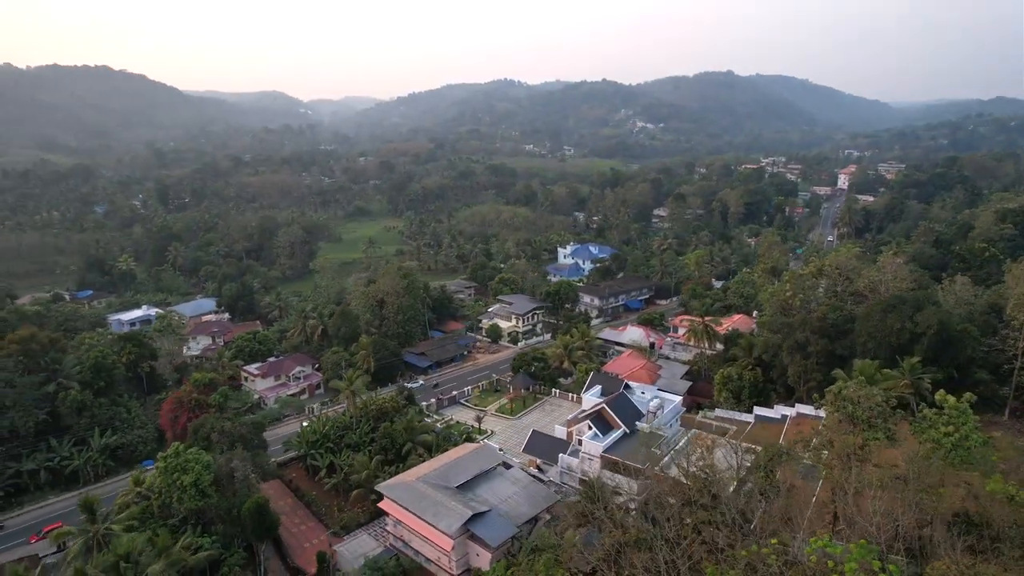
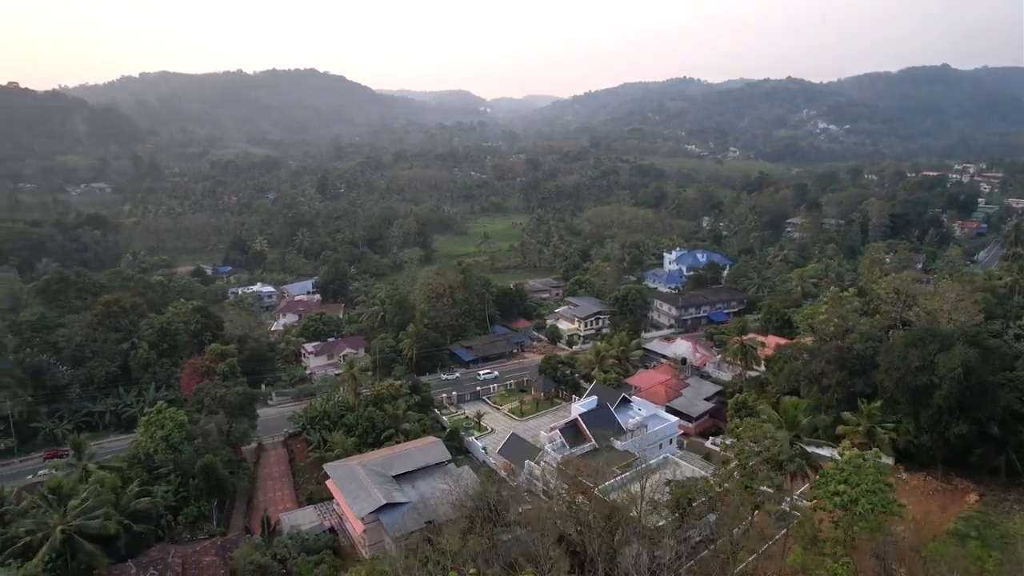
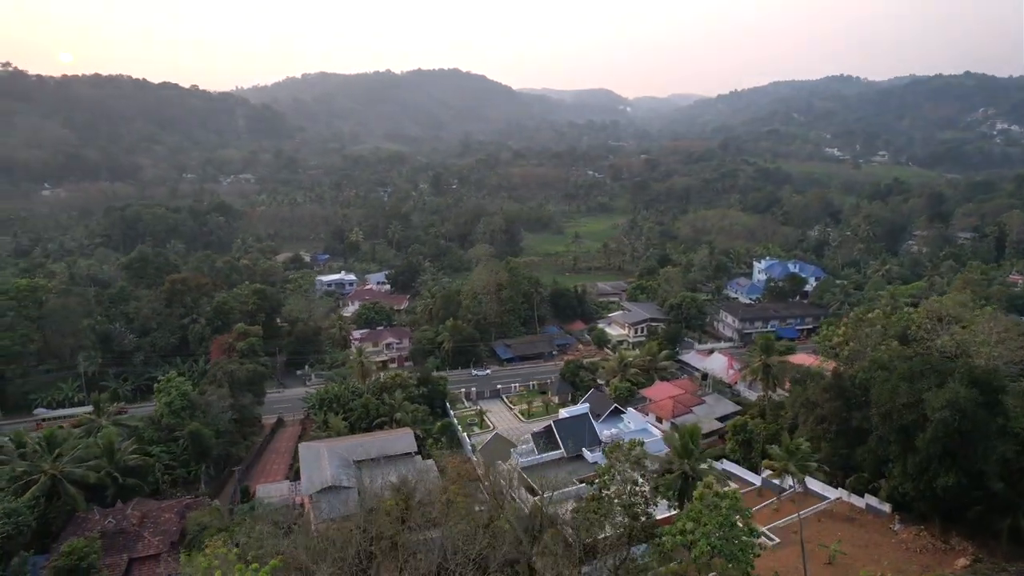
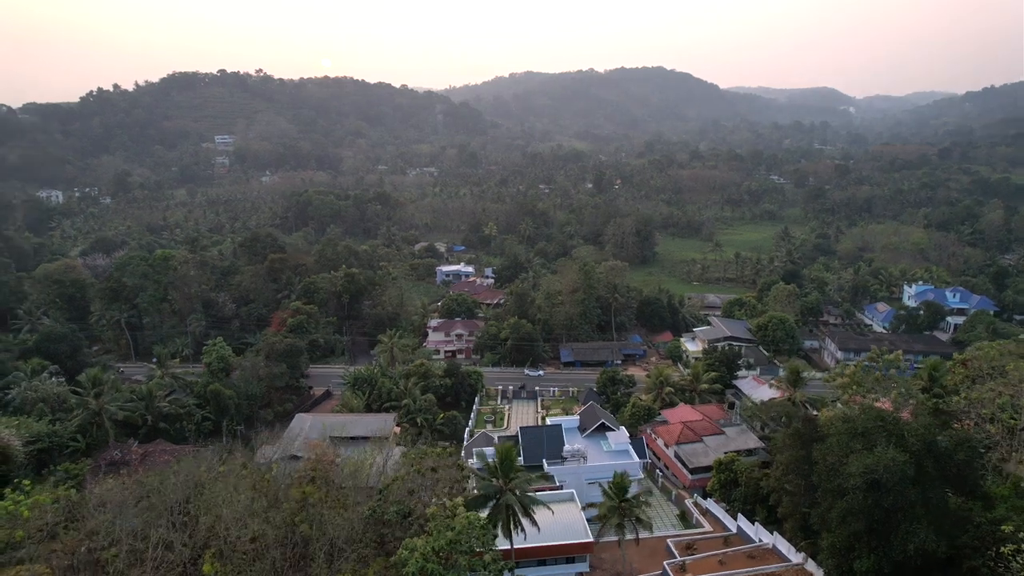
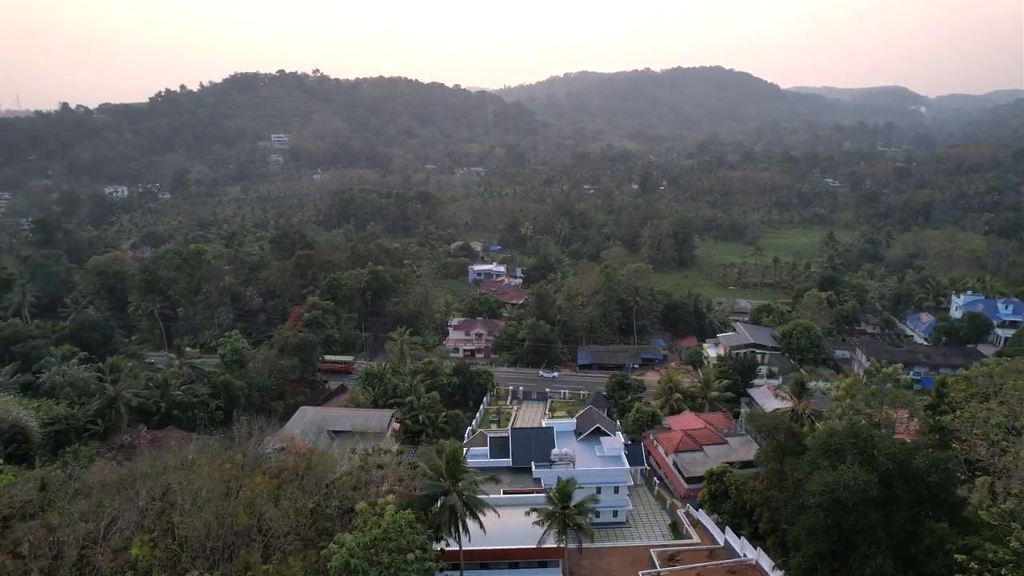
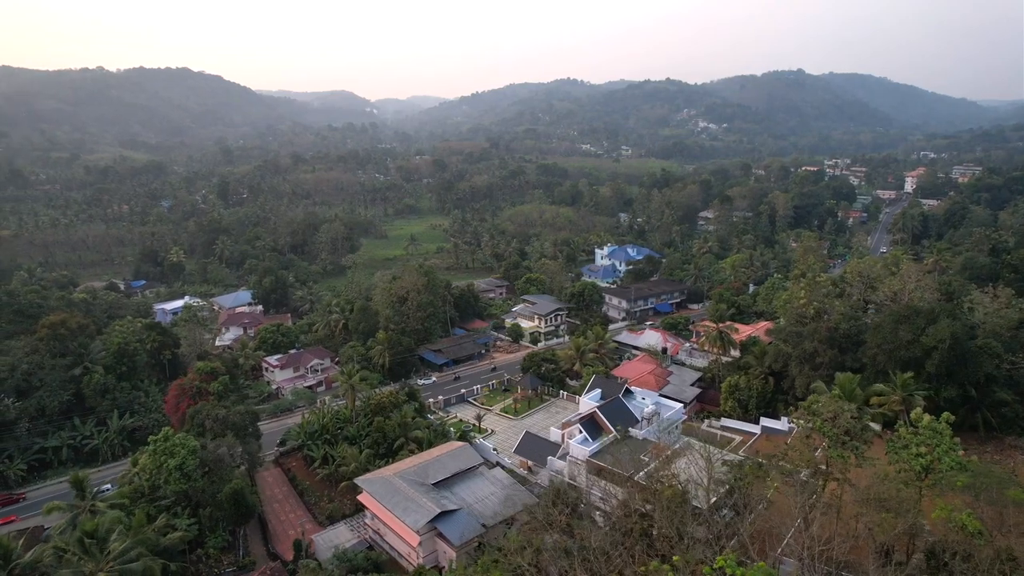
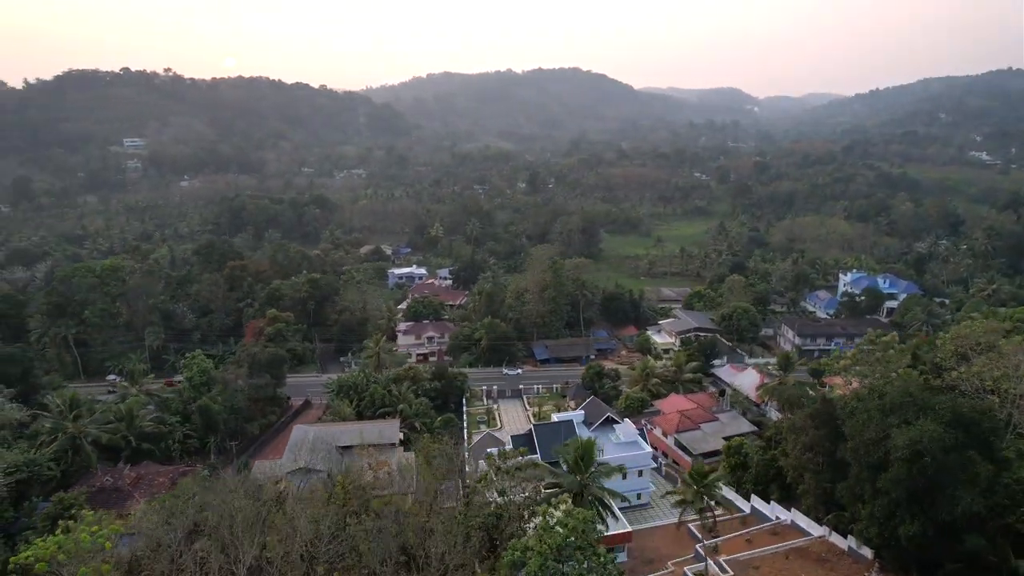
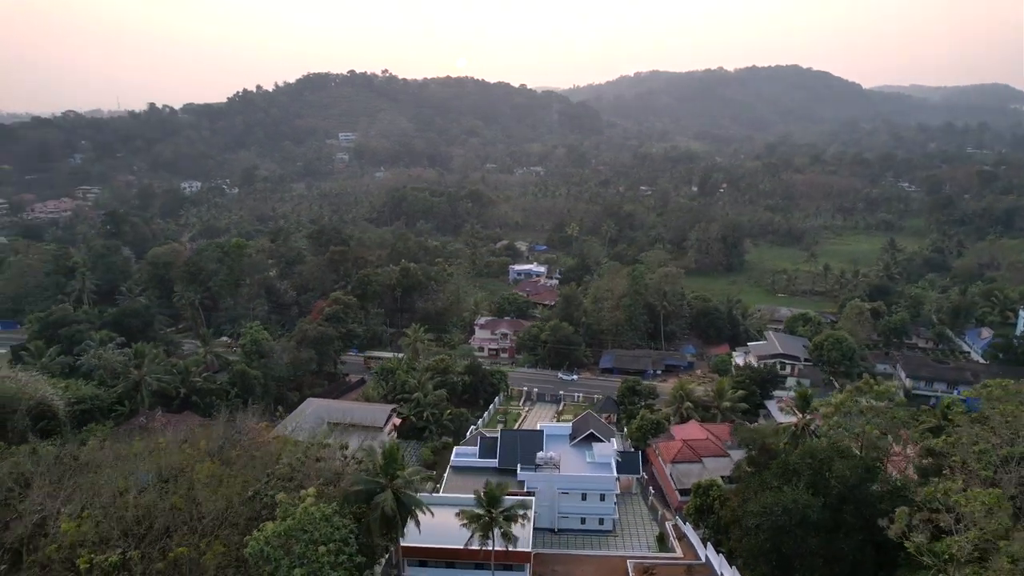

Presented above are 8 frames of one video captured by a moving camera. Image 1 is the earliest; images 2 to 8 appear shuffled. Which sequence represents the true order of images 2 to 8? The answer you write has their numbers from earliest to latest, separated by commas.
6, 2, 3, 7, 4, 5, 8
